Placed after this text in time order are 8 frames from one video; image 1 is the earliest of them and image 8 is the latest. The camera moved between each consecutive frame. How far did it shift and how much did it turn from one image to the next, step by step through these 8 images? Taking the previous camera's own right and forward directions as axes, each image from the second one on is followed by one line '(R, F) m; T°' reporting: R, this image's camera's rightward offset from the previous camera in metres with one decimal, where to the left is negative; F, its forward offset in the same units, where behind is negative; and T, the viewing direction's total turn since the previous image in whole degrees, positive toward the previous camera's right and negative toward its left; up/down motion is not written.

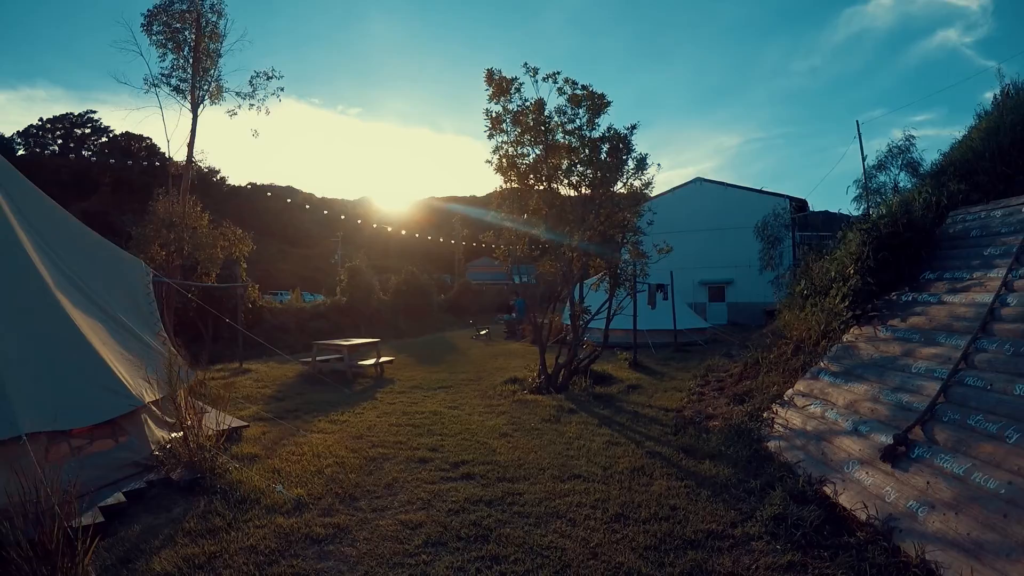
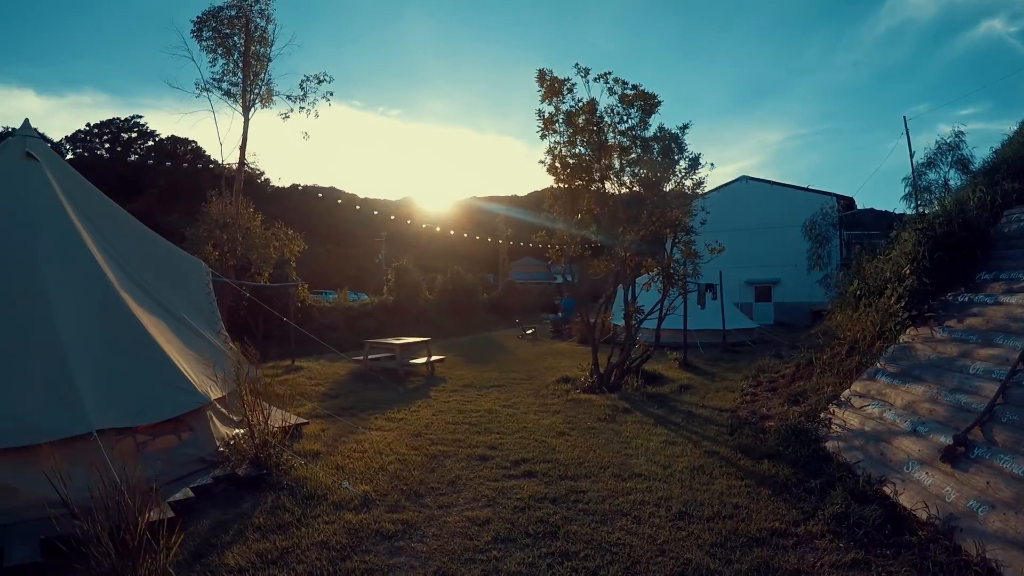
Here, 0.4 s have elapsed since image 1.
(-0.3, -0.1) m; -2°
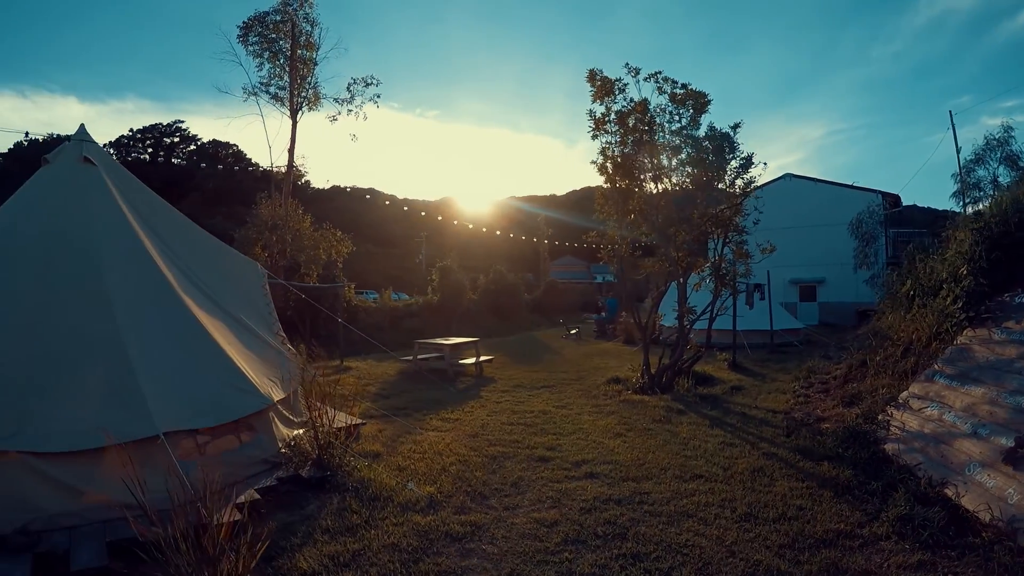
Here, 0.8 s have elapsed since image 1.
(-0.3, -0.1) m; -2°
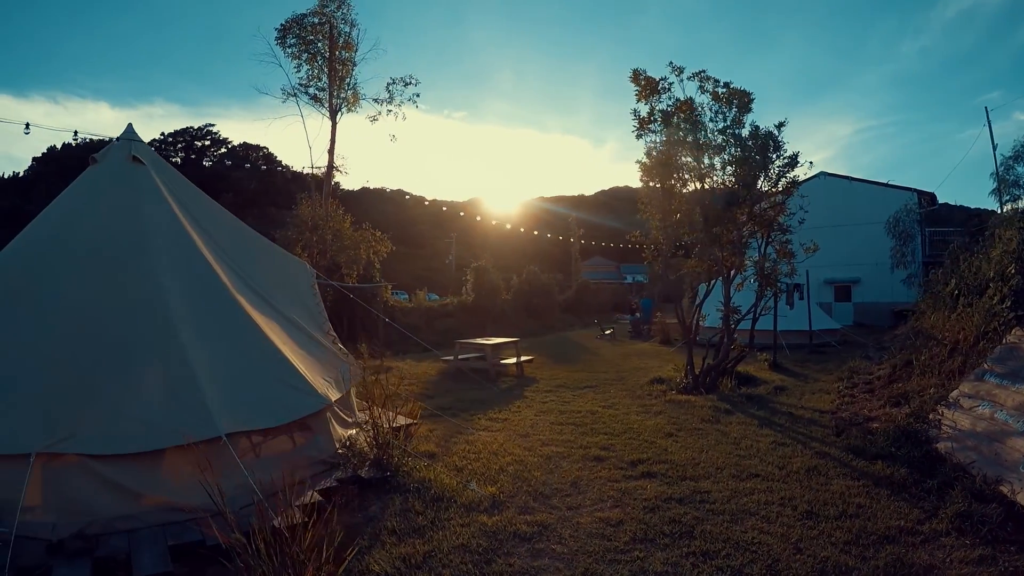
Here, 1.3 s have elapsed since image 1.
(-0.4, -0.1) m; -1°
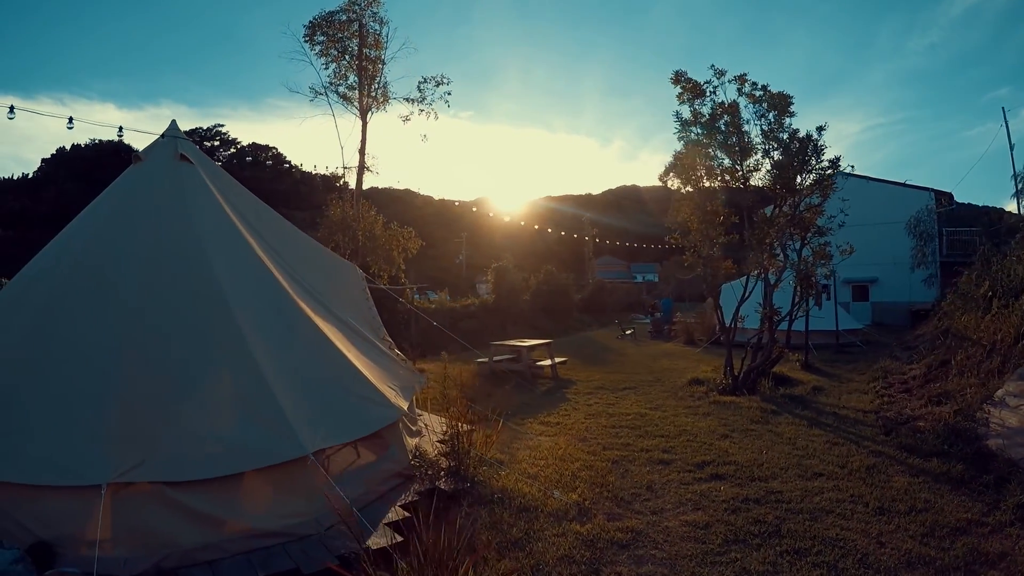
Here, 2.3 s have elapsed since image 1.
(-0.8, 0.0) m; +3°
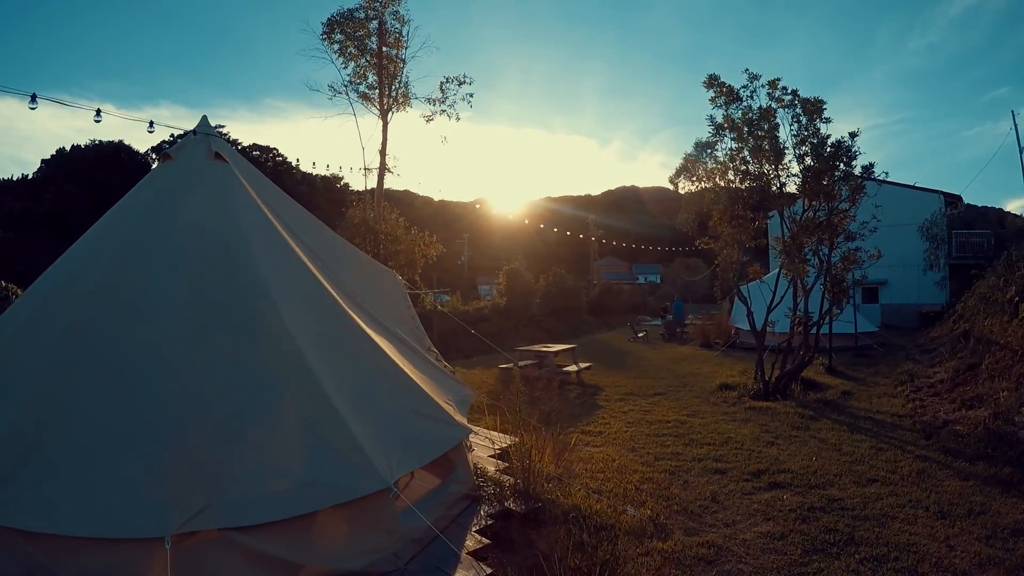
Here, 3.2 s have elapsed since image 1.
(-0.8, +0.1) m; +3°
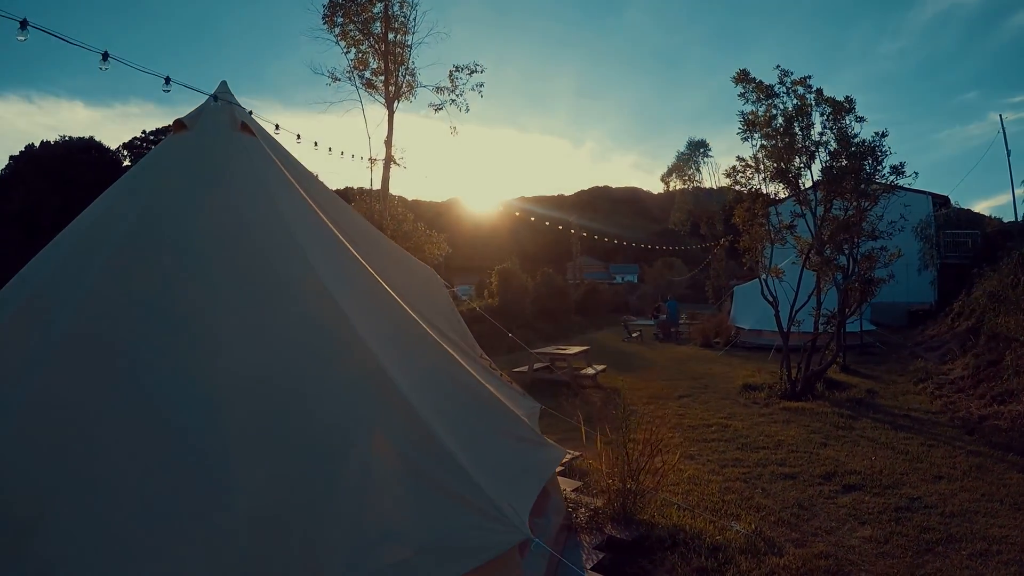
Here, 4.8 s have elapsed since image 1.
(-1.1, +0.5) m; +7°
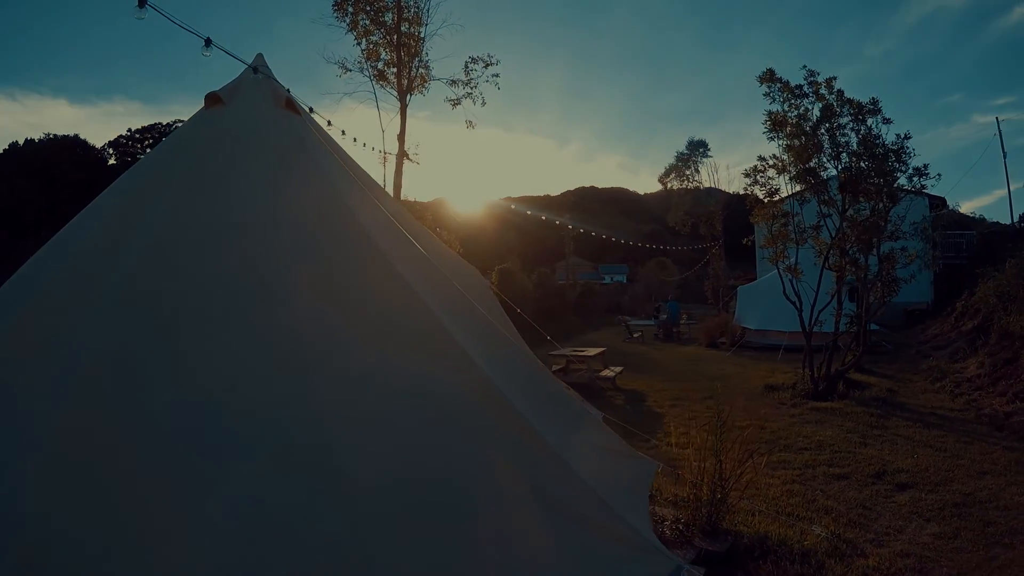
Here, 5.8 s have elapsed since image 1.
(-0.7, +0.3) m; +4°
